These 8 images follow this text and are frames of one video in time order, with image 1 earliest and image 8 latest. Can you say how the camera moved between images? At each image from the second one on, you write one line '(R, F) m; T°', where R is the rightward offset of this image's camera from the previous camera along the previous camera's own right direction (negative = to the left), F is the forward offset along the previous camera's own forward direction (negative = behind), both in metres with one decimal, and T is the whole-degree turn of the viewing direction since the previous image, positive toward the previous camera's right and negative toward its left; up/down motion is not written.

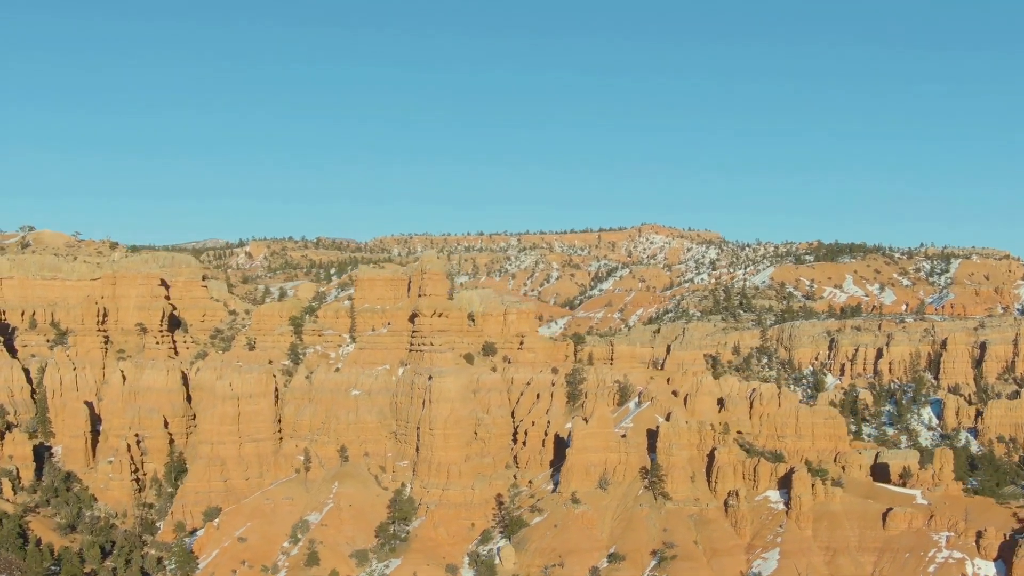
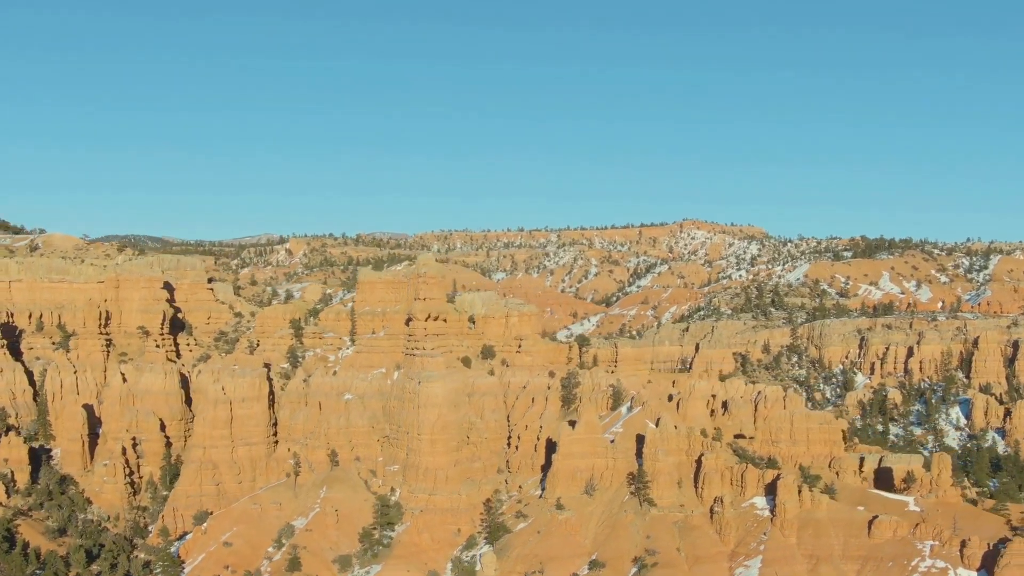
(+1.3, +0.2) m; -1°
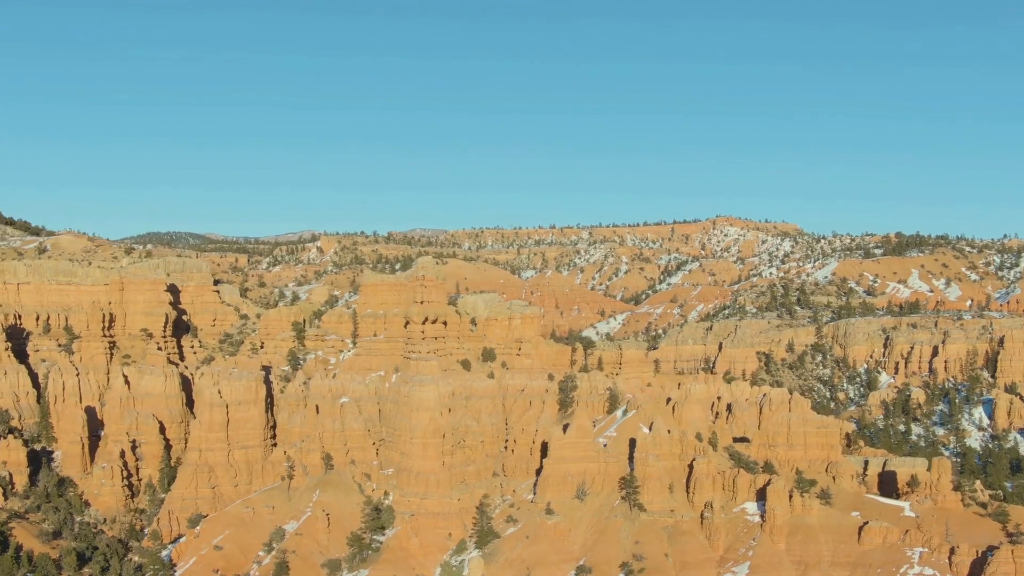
(+1.0, +0.1) m; -1°
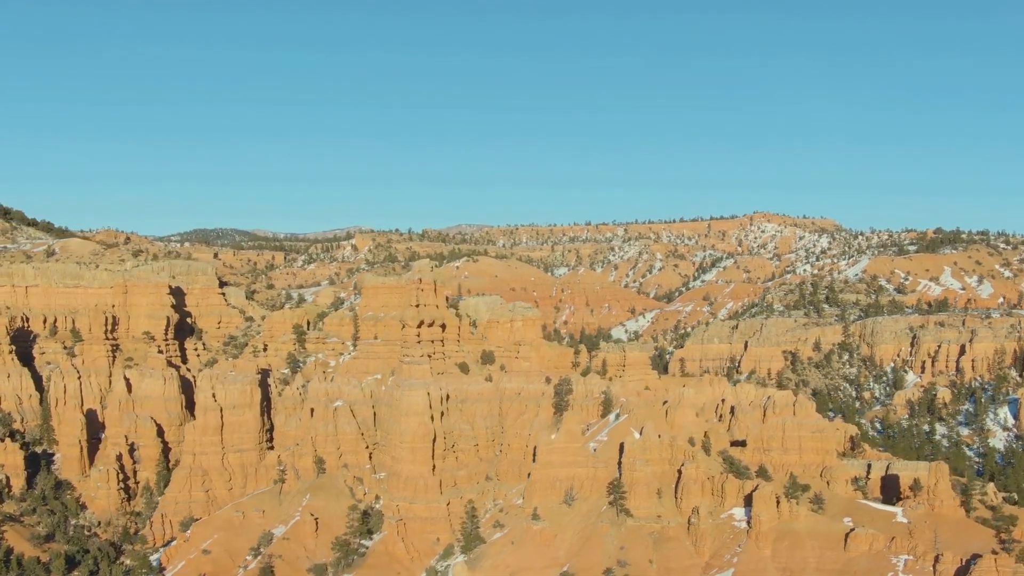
(+1.2, +0.1) m; -1°
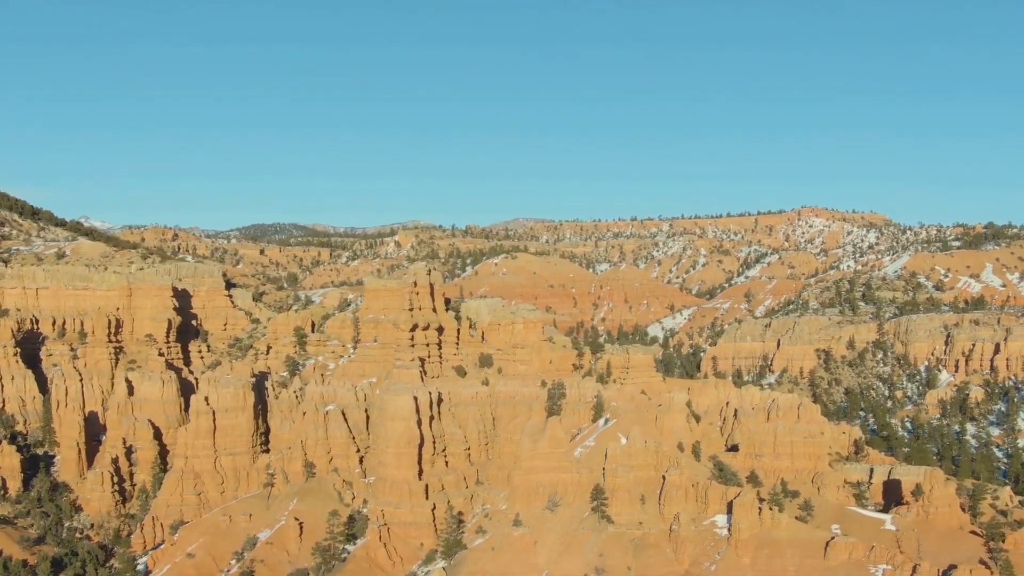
(+1.5, +0.1) m; -2°
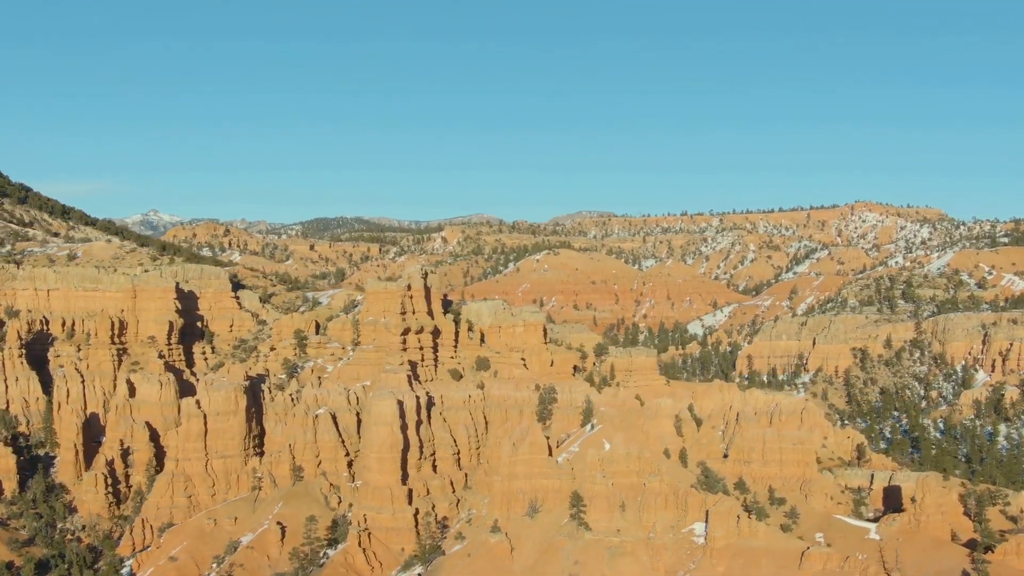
(+1.6, +0.1) m; -2°
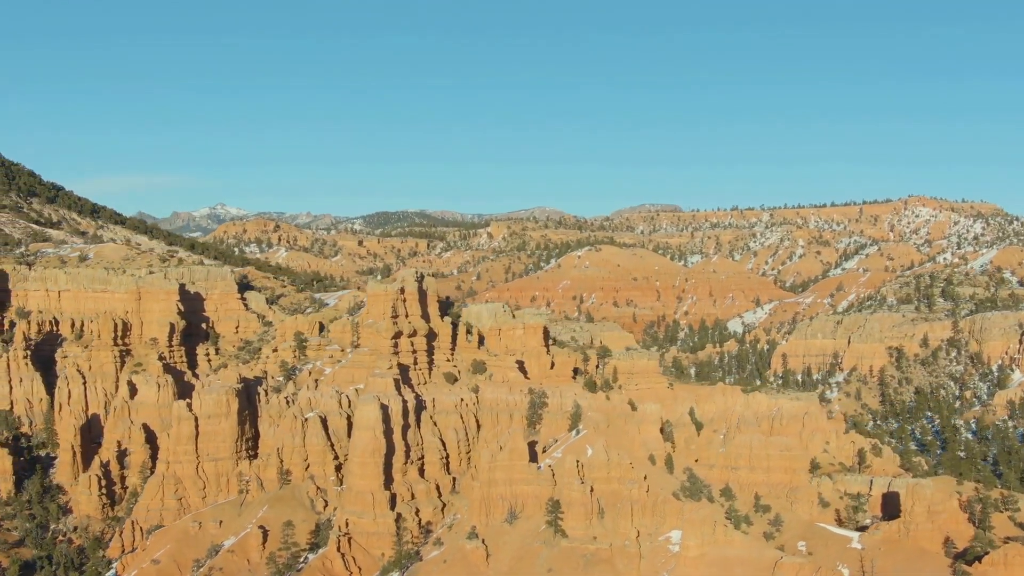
(+1.6, +0.1) m; -2°
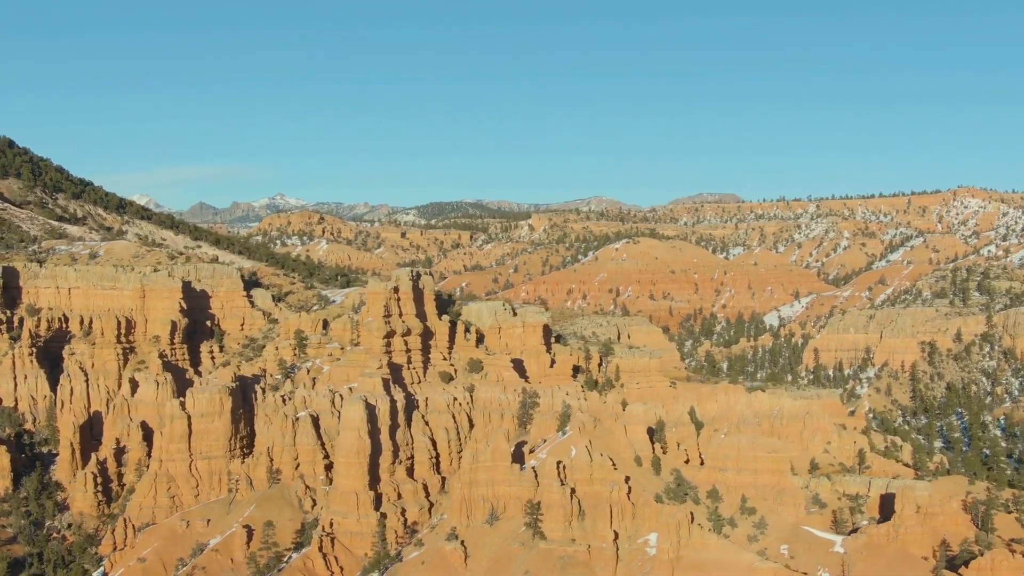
(+1.5, 0.0) m; -1°
